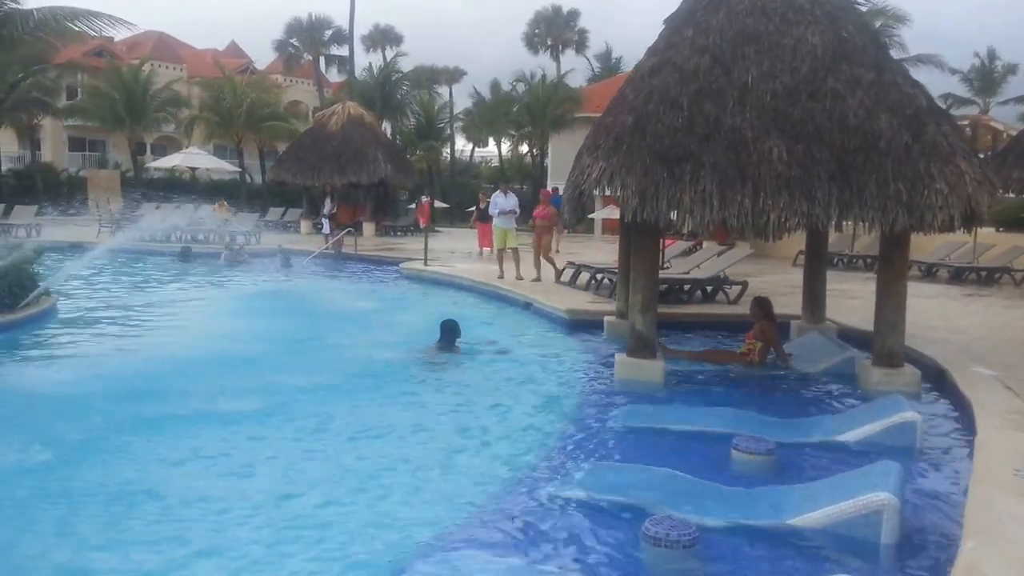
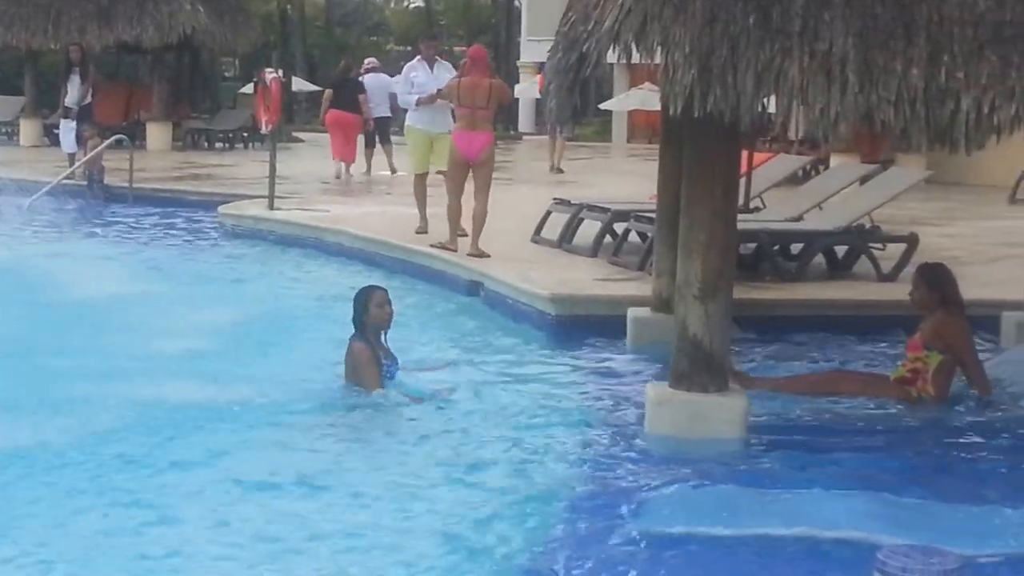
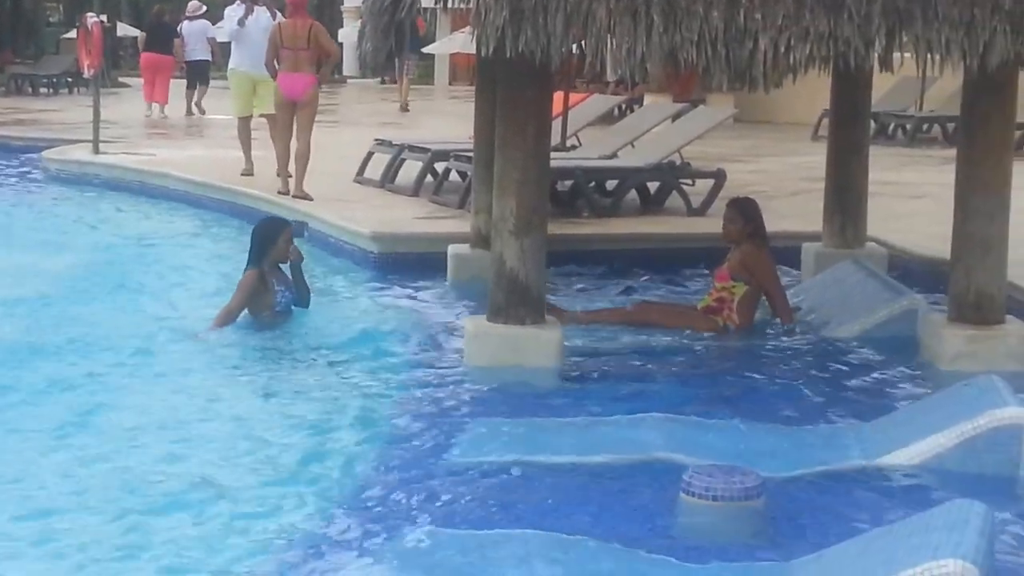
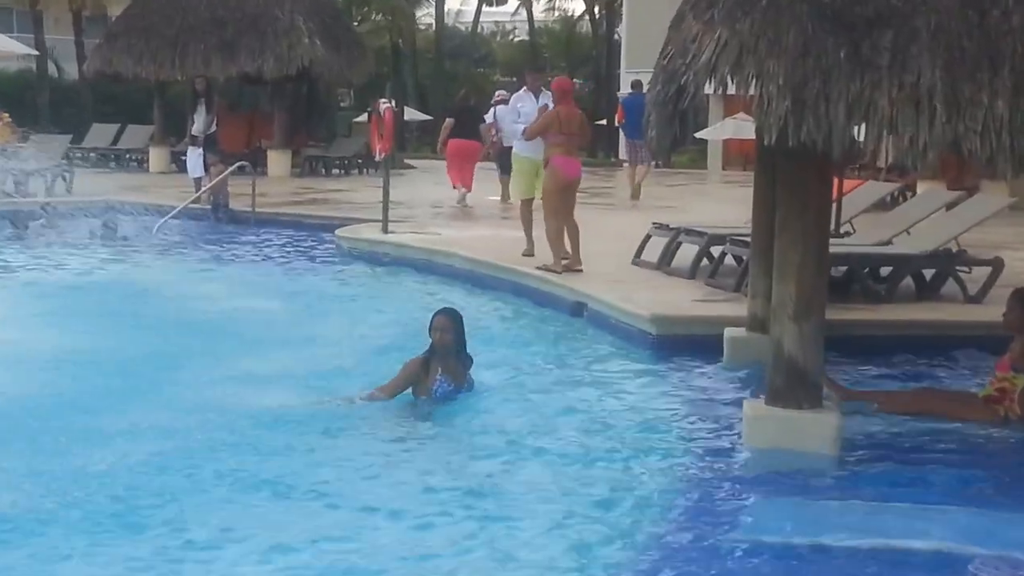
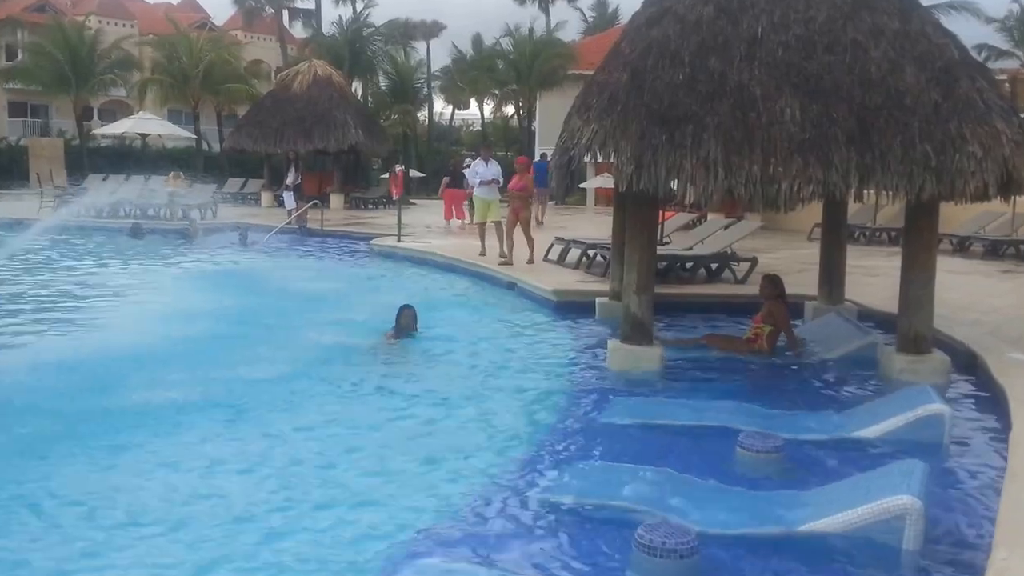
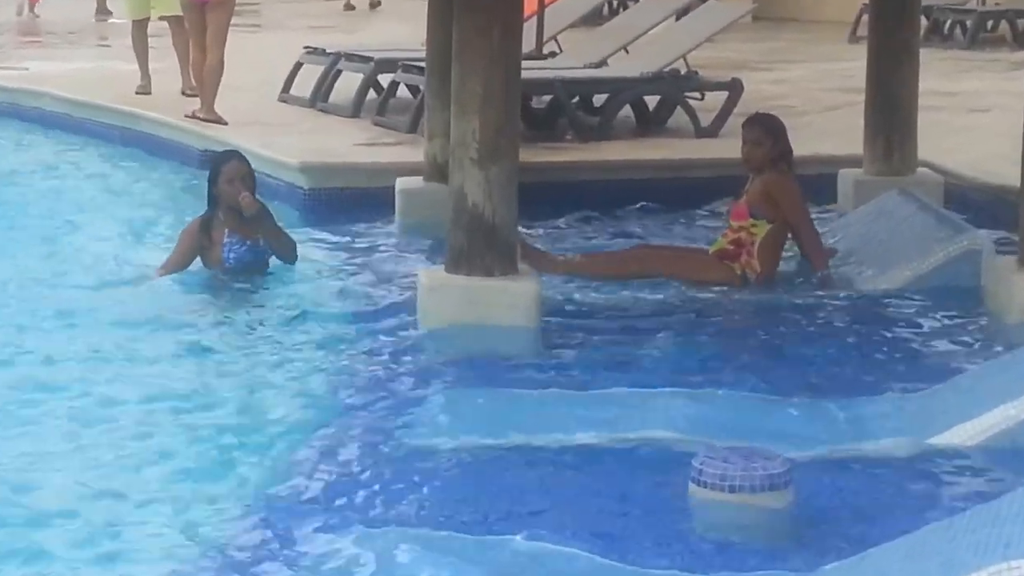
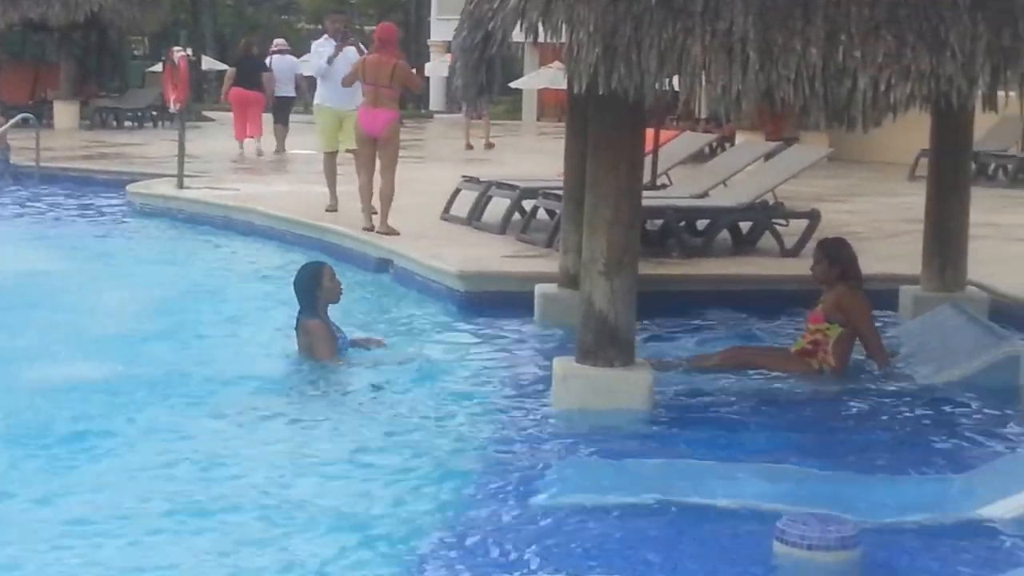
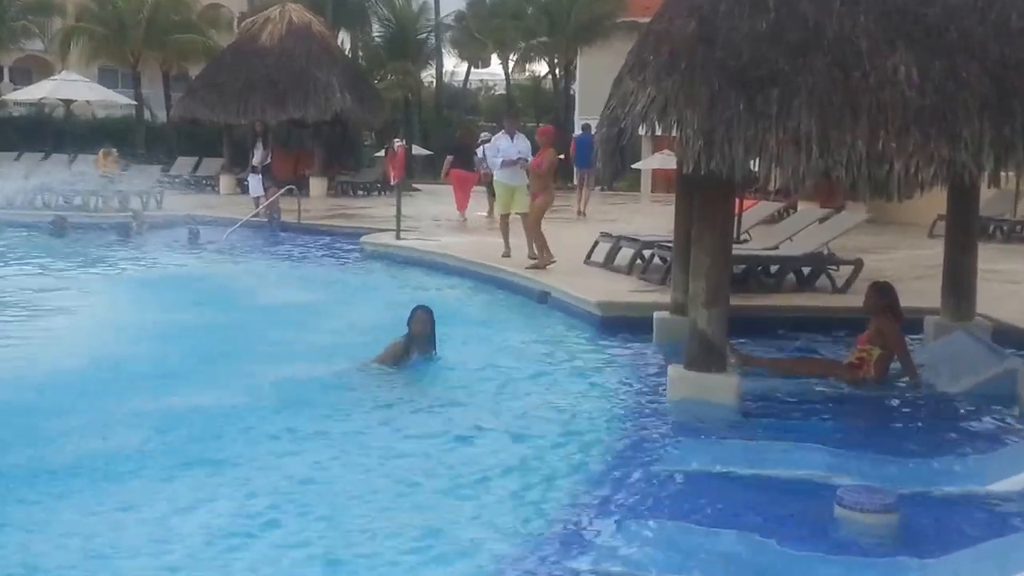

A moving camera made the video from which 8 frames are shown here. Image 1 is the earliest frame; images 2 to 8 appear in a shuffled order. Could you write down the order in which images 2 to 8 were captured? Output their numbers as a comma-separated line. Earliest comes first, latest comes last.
5, 8, 4, 2, 7, 3, 6
